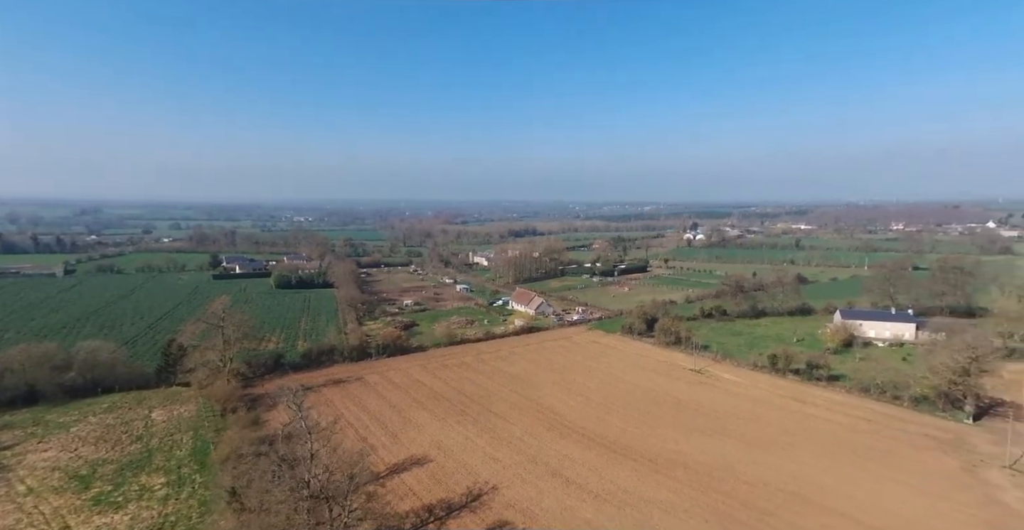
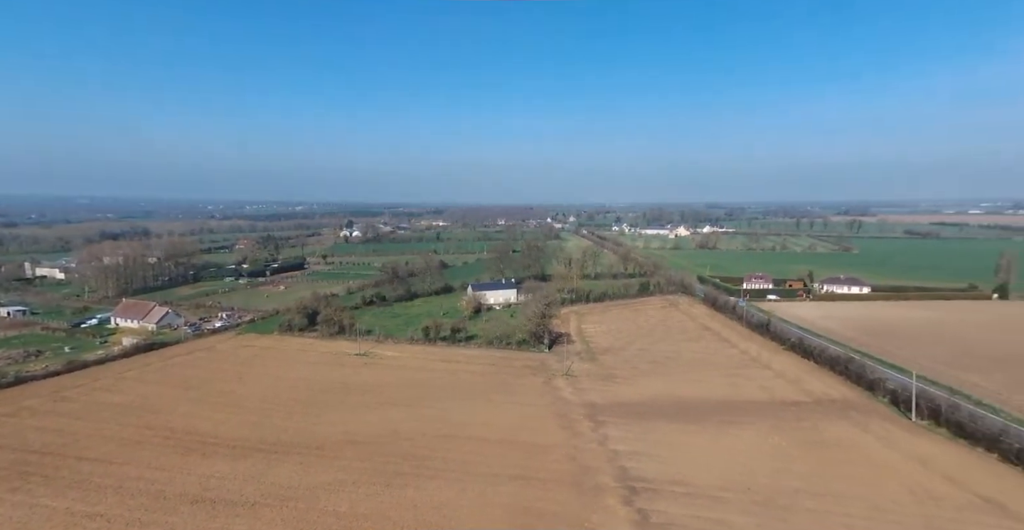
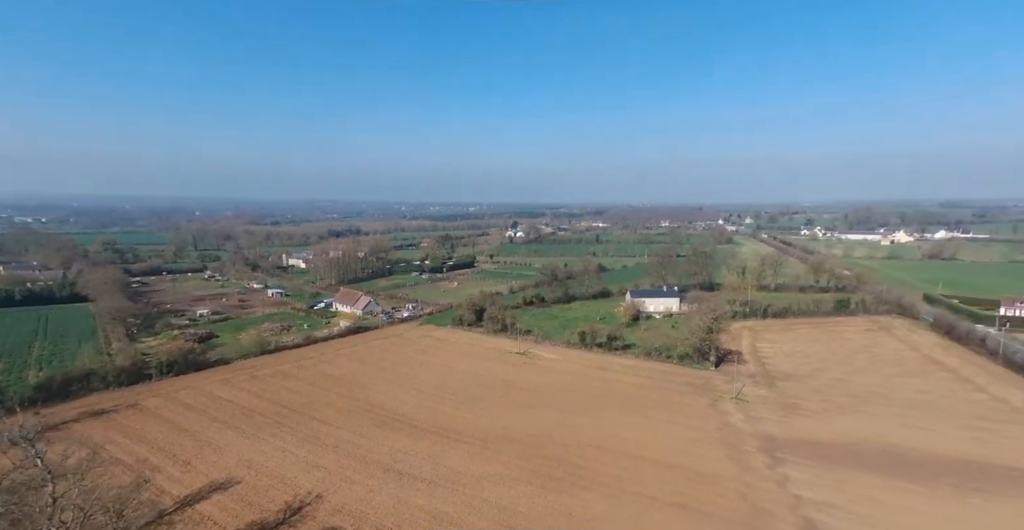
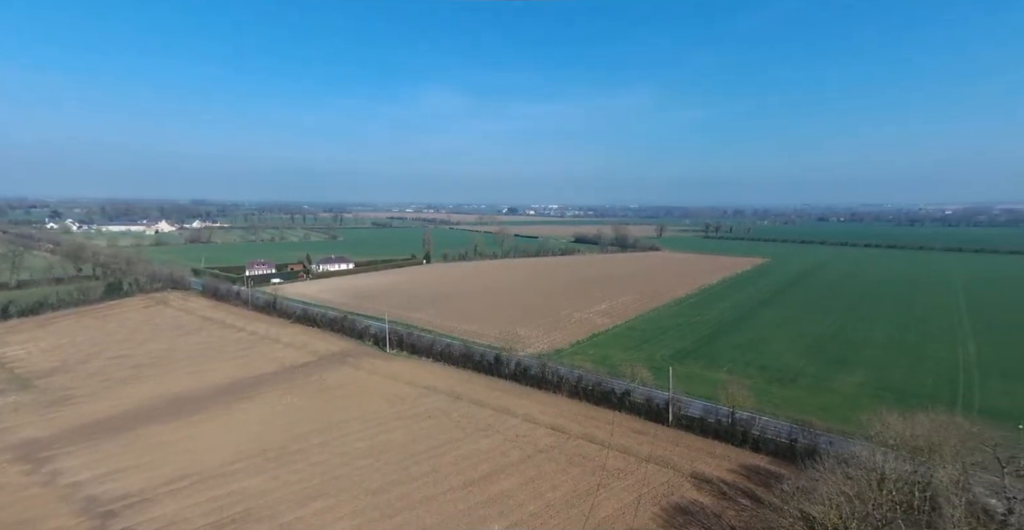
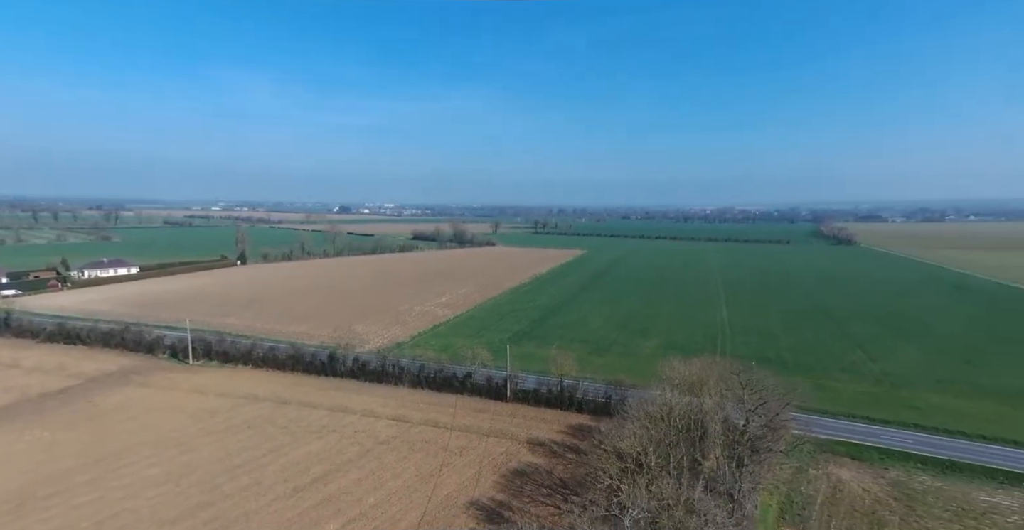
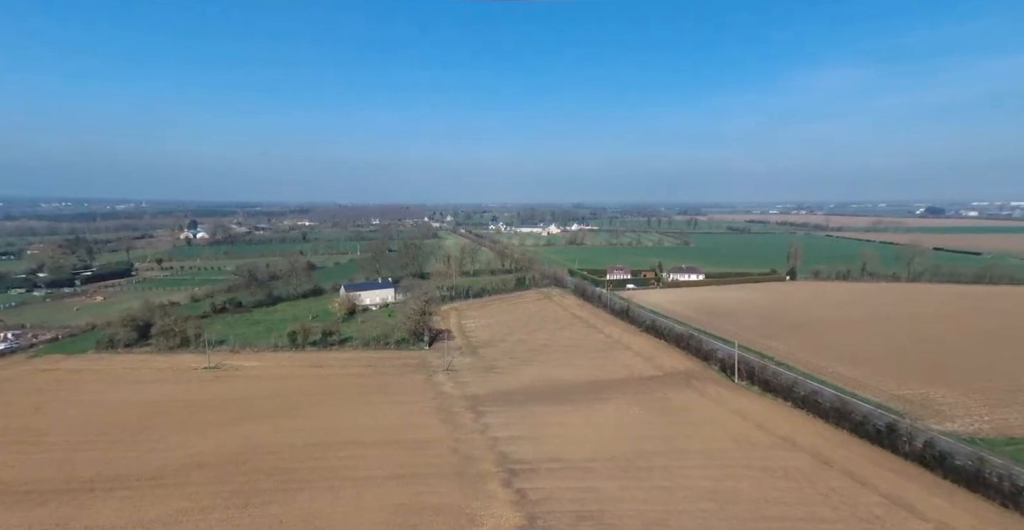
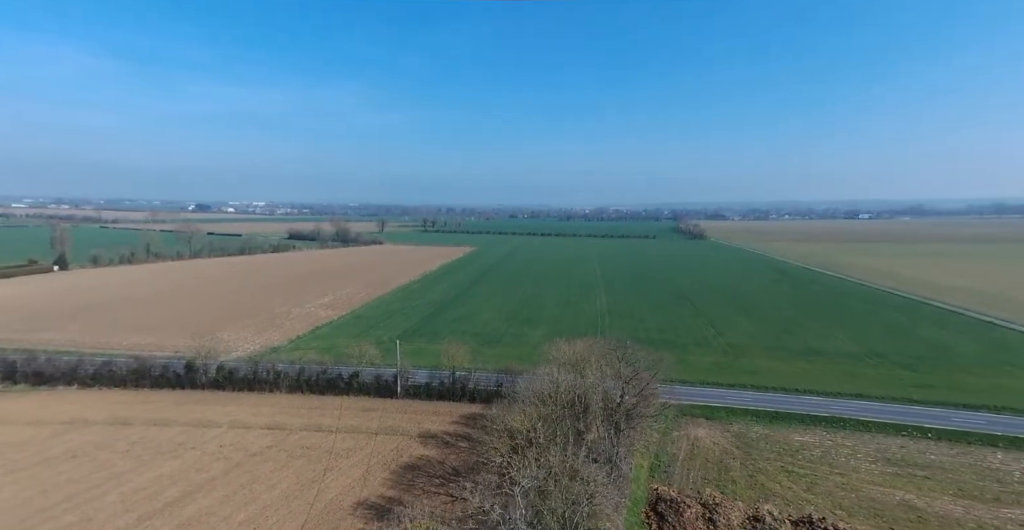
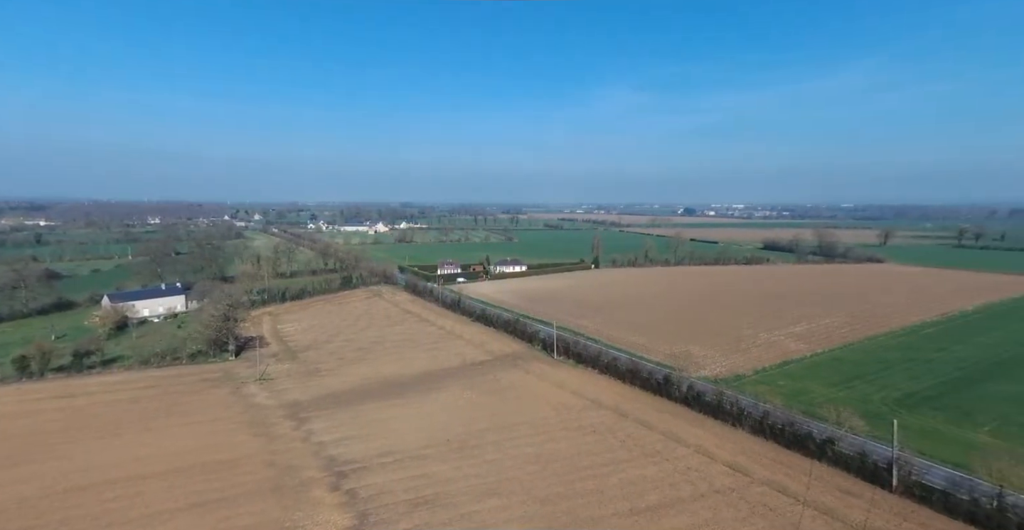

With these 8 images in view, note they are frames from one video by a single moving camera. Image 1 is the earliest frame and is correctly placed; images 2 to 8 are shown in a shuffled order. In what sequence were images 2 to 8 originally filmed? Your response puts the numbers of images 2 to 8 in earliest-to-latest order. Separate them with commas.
3, 2, 6, 8, 4, 5, 7
